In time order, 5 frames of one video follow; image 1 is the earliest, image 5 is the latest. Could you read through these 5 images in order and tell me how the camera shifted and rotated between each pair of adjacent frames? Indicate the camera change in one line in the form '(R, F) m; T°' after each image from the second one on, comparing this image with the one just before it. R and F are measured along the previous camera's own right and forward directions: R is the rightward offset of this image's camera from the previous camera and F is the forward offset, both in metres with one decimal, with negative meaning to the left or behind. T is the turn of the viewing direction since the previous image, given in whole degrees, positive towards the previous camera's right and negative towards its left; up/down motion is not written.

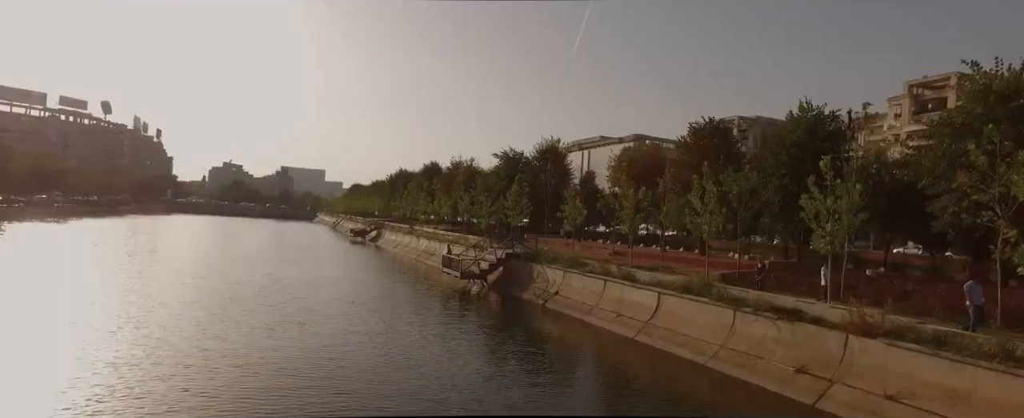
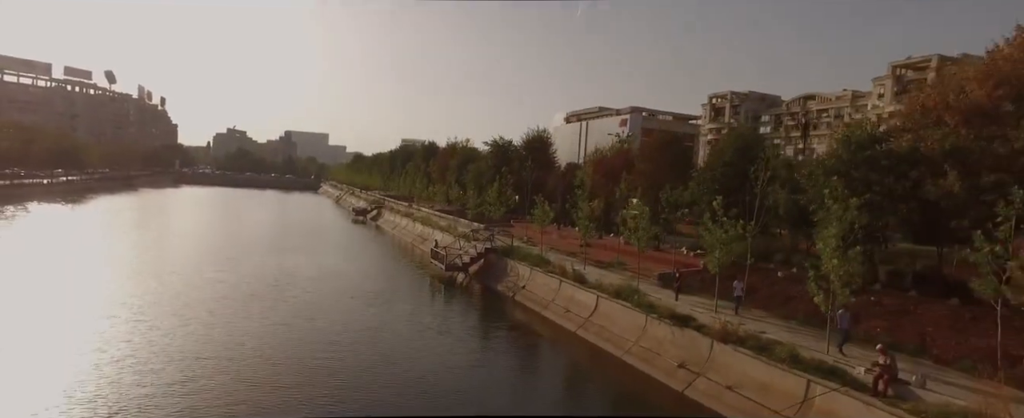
(+0.8, -2.2) m; 0°
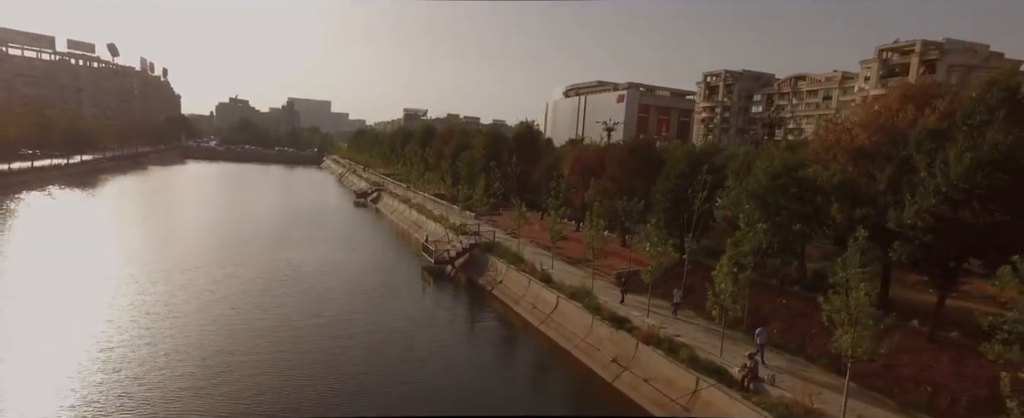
(+0.8, -2.0) m; 0°
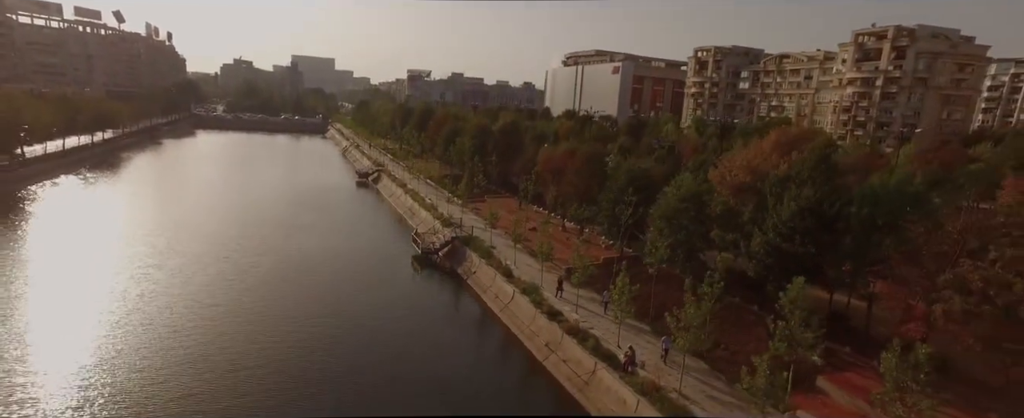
(+1.3, -3.5) m; -1°
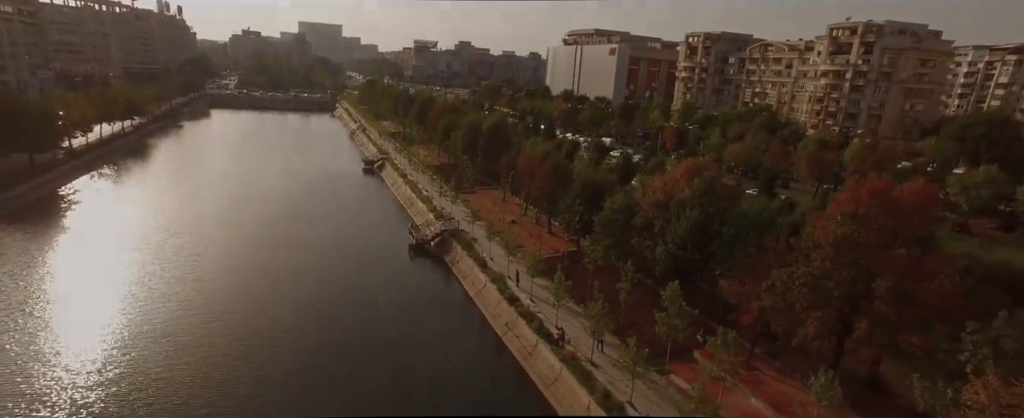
(+1.5, -4.3) m; -1°
